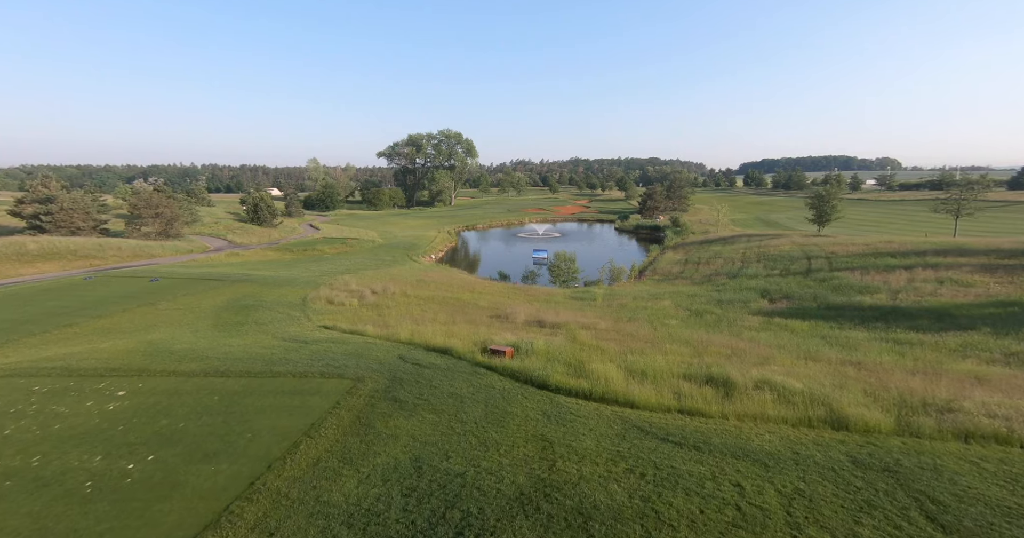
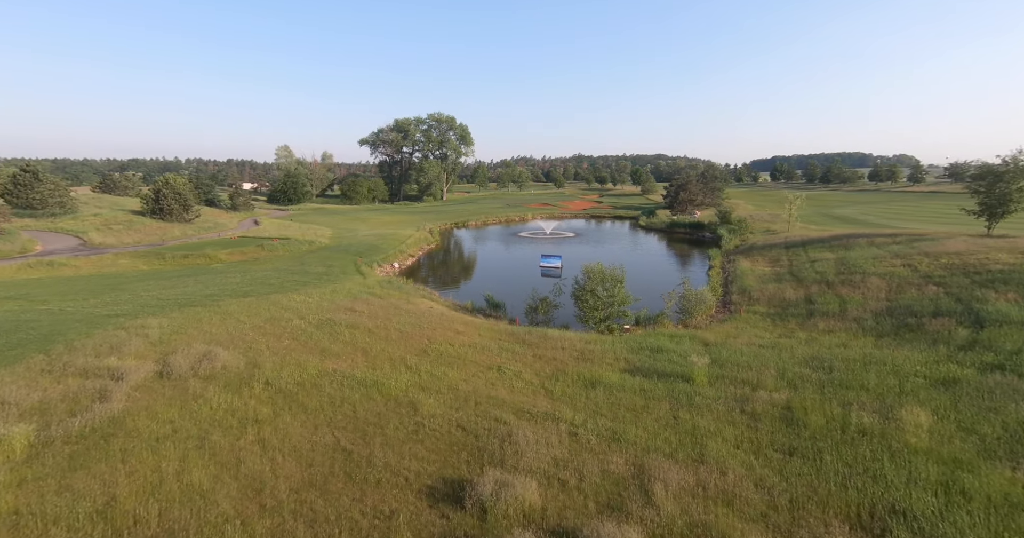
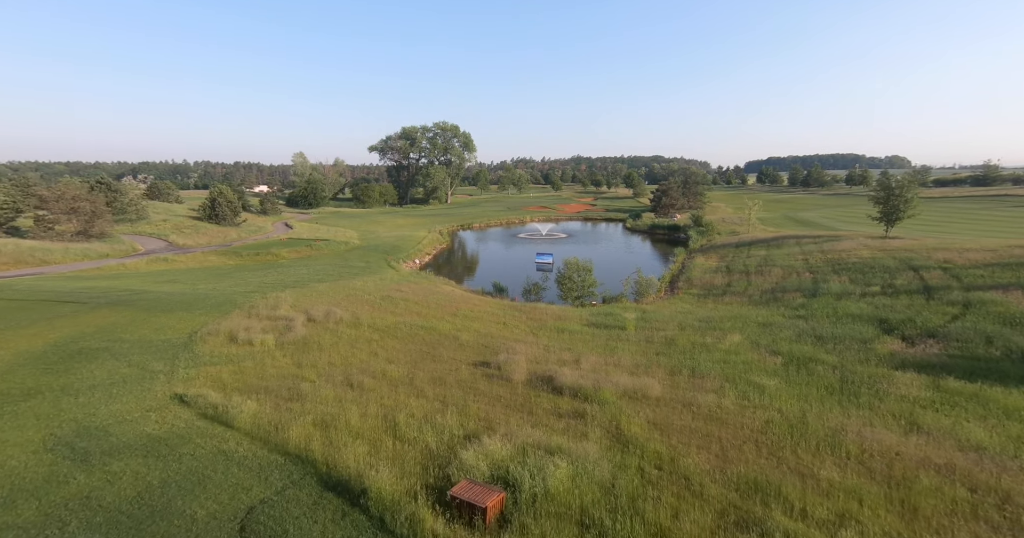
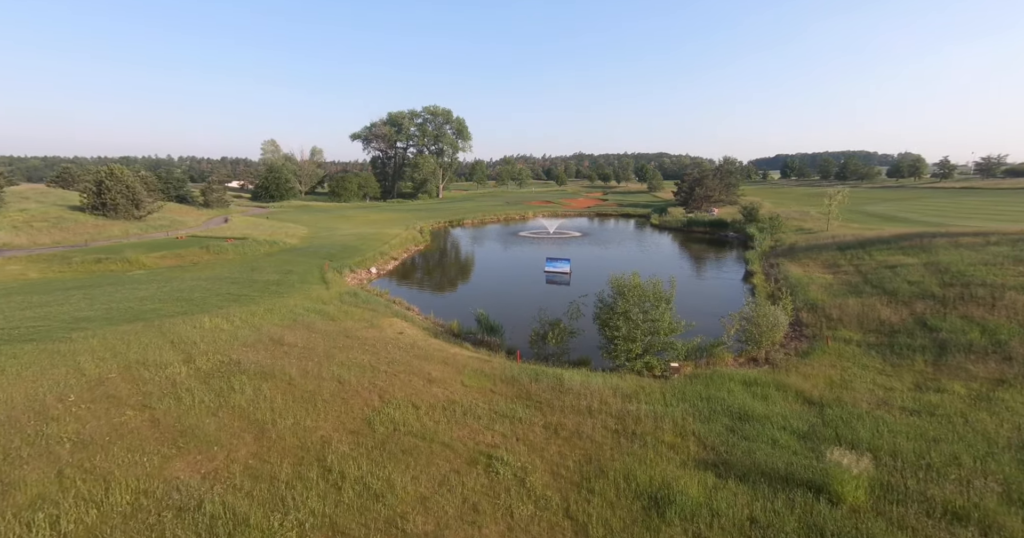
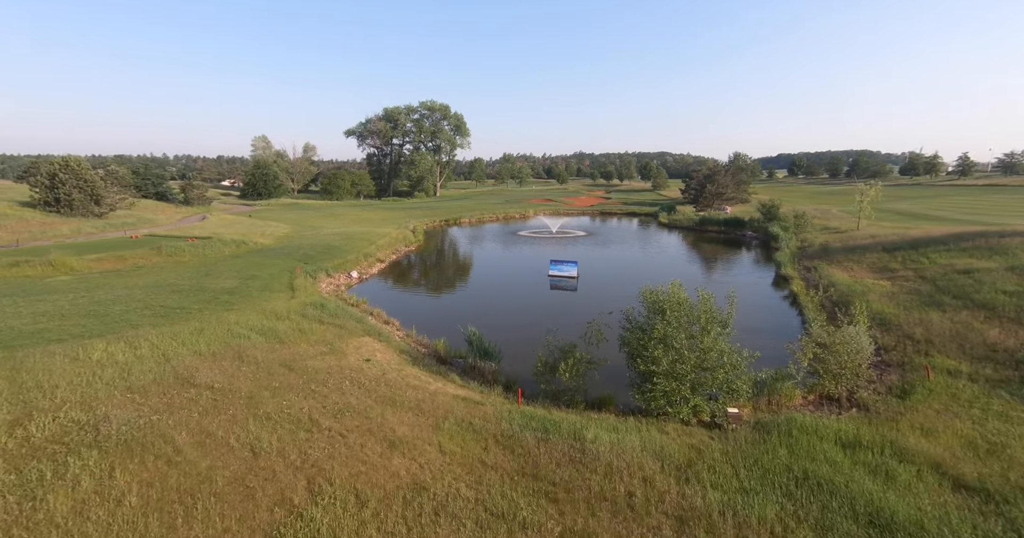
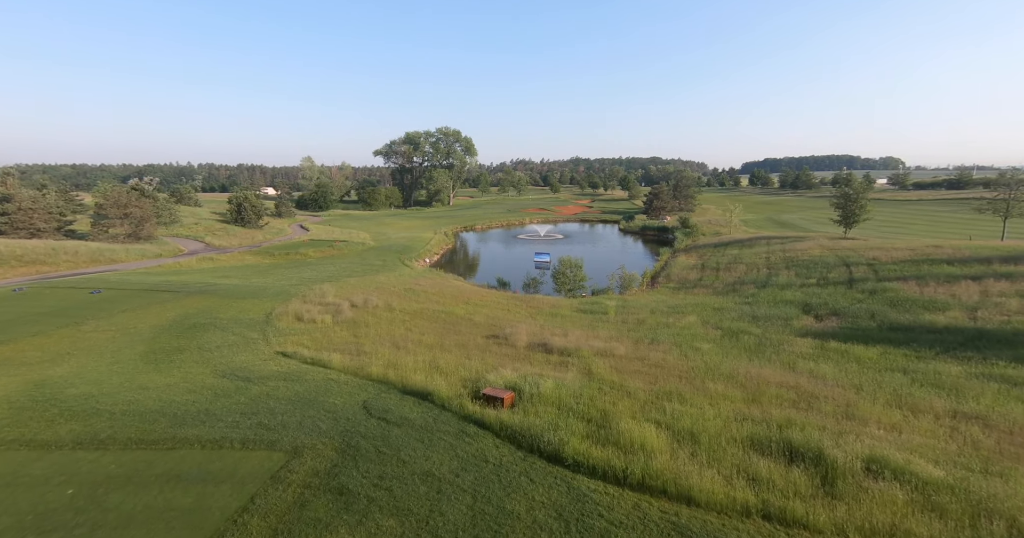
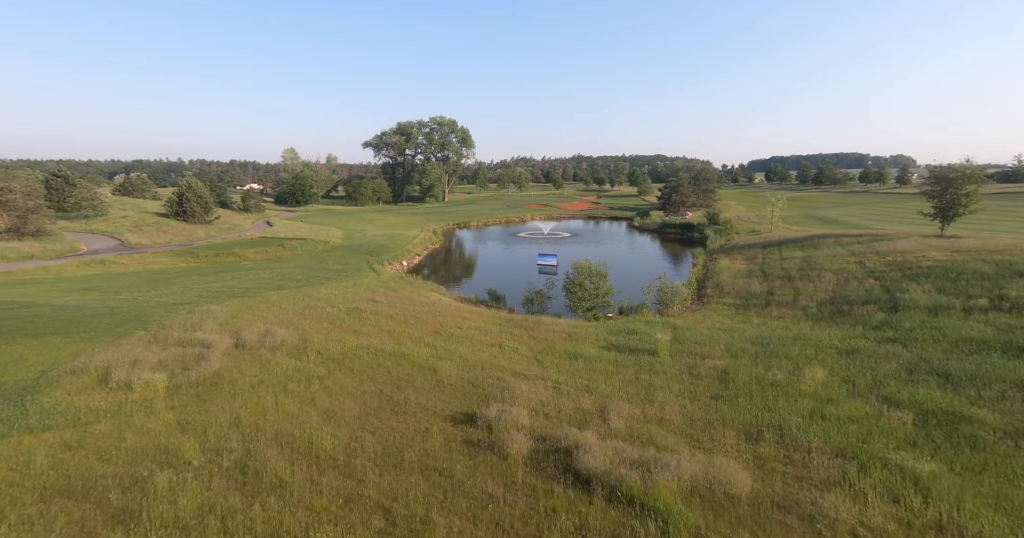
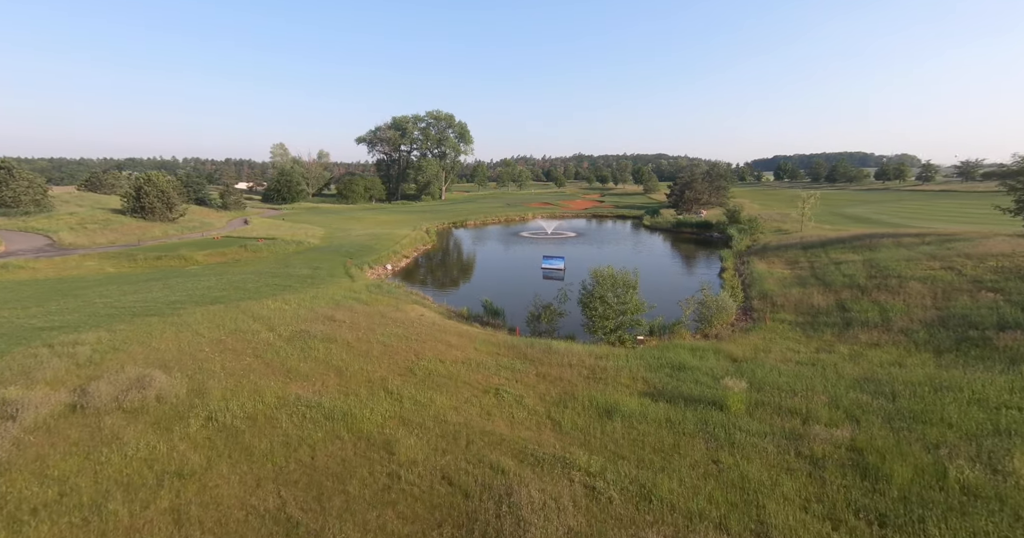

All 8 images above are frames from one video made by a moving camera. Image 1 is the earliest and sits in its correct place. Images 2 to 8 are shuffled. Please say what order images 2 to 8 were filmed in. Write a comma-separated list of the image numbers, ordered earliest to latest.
6, 3, 7, 2, 8, 4, 5
